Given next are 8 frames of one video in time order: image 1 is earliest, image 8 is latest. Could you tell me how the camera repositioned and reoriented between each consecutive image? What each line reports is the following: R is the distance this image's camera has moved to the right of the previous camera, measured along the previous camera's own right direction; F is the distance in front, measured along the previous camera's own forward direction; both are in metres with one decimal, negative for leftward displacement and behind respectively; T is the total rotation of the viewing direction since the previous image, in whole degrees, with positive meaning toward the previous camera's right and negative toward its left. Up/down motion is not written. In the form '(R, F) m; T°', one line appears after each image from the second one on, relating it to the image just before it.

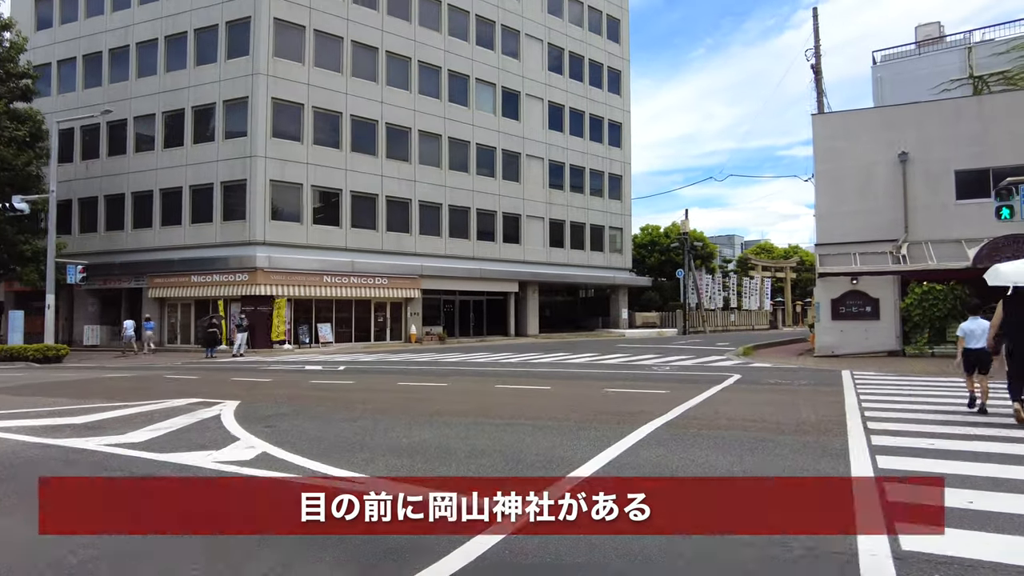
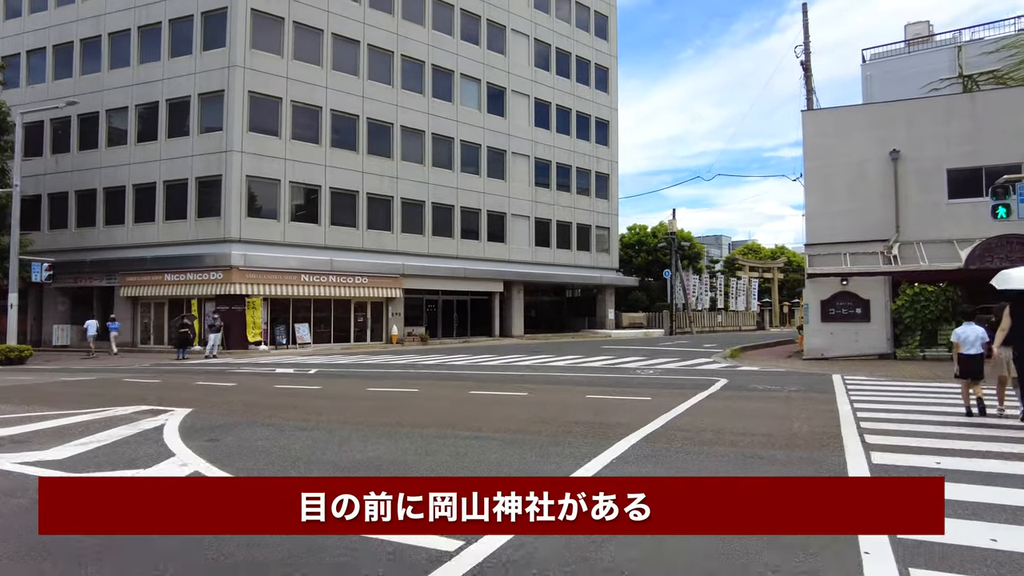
(+0.2, +0.6) m; +1°
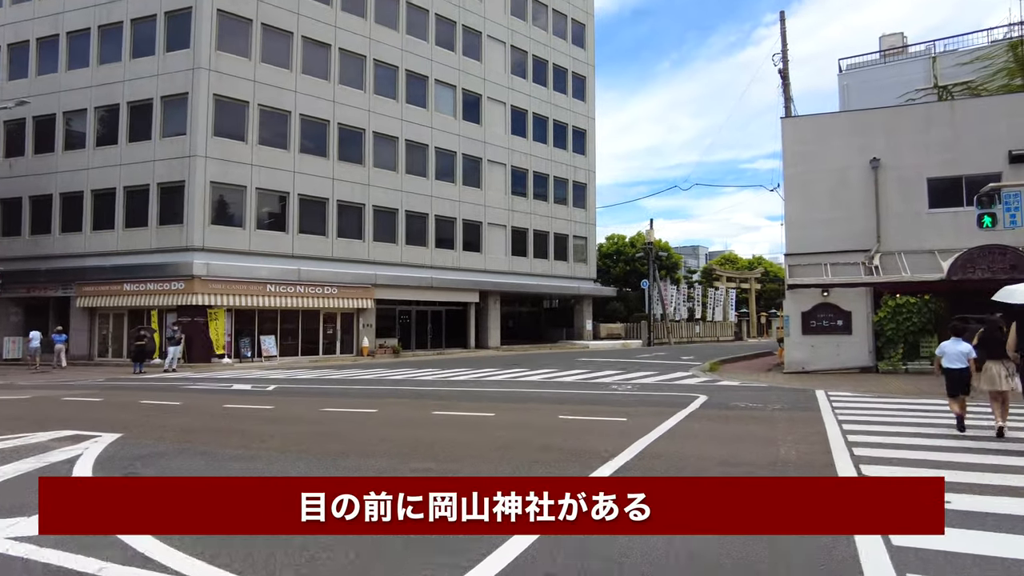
(+0.2, +0.7) m; +2°
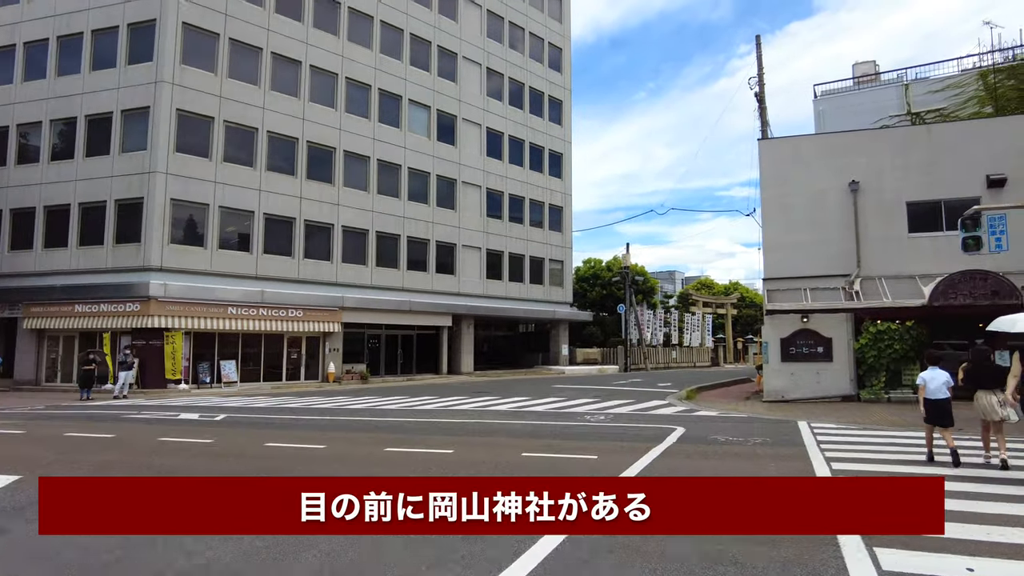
(+0.2, +0.8) m; +2°
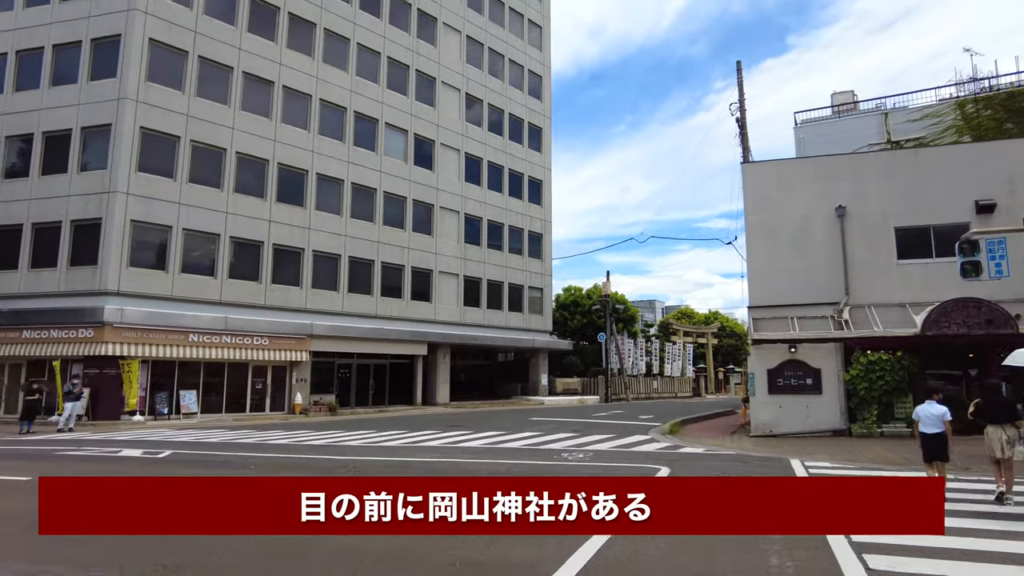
(+0.2, +0.9) m; +2°
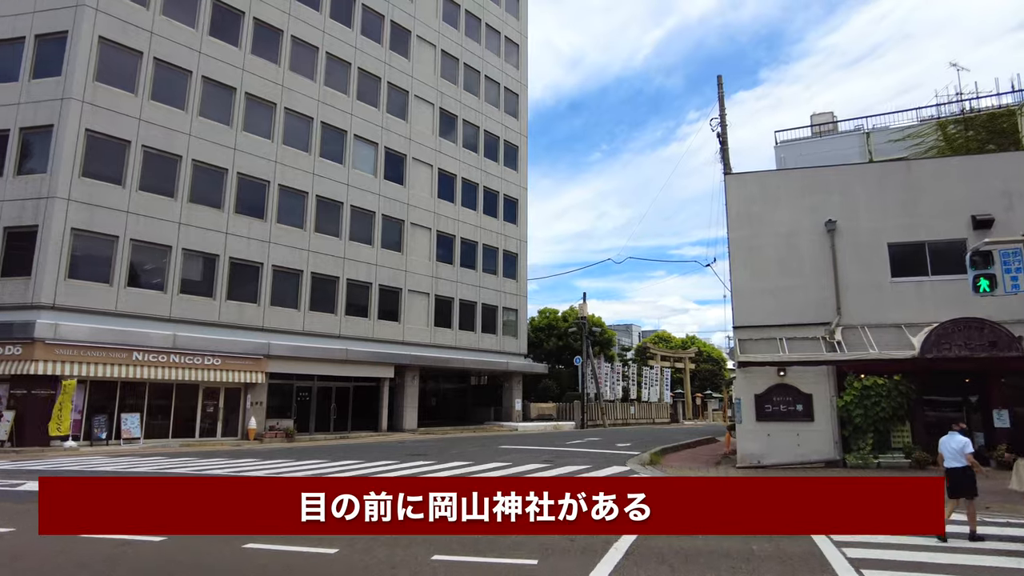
(+0.2, +1.3) m; +2°
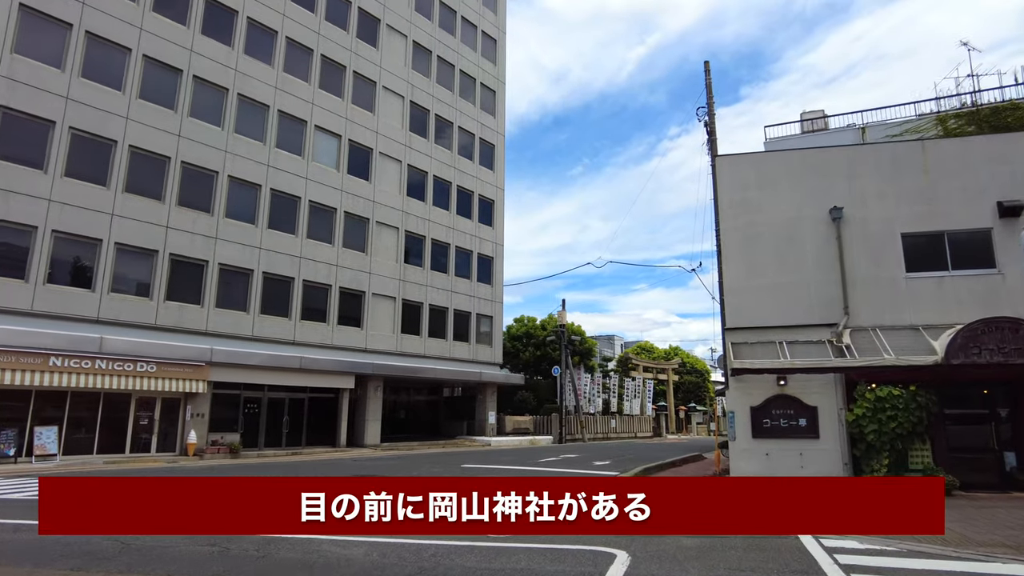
(+0.5, +2.1) m; +1°
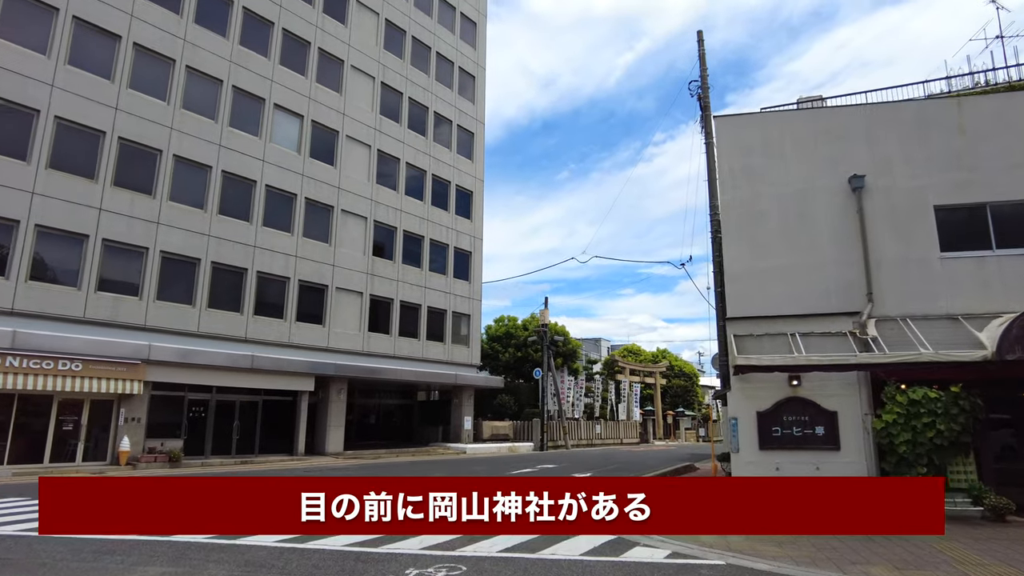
(+0.5, +2.2) m; +1°
